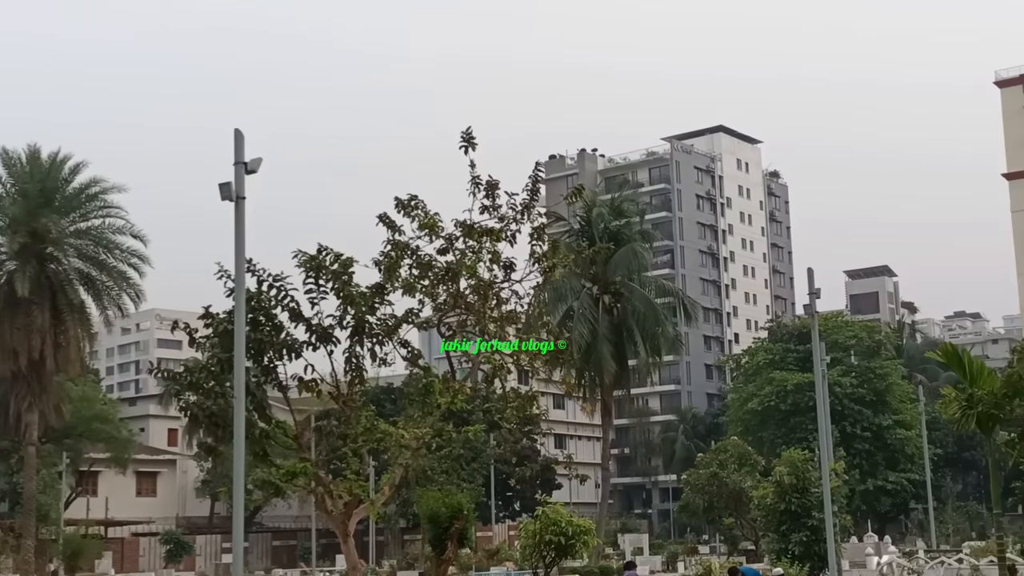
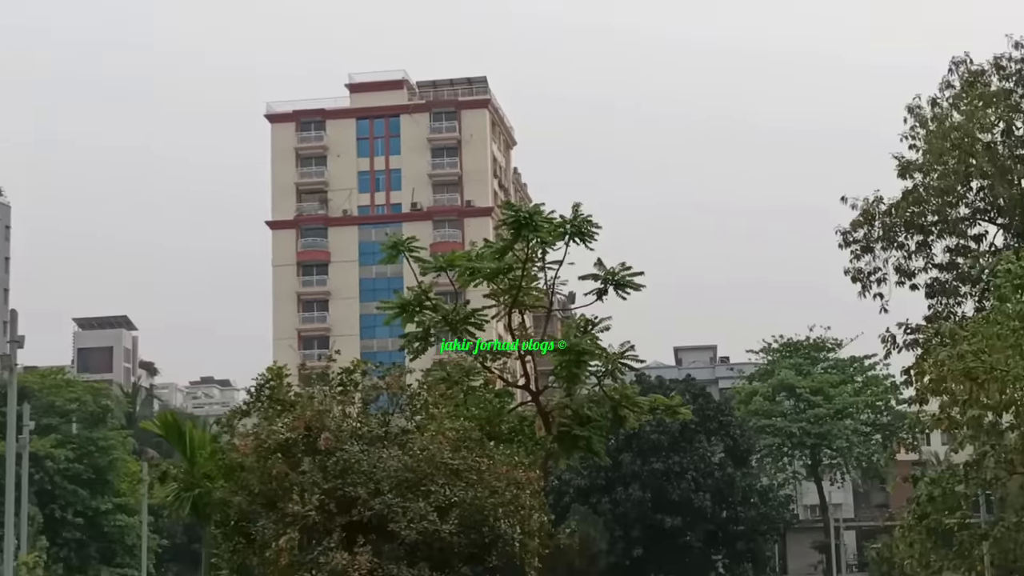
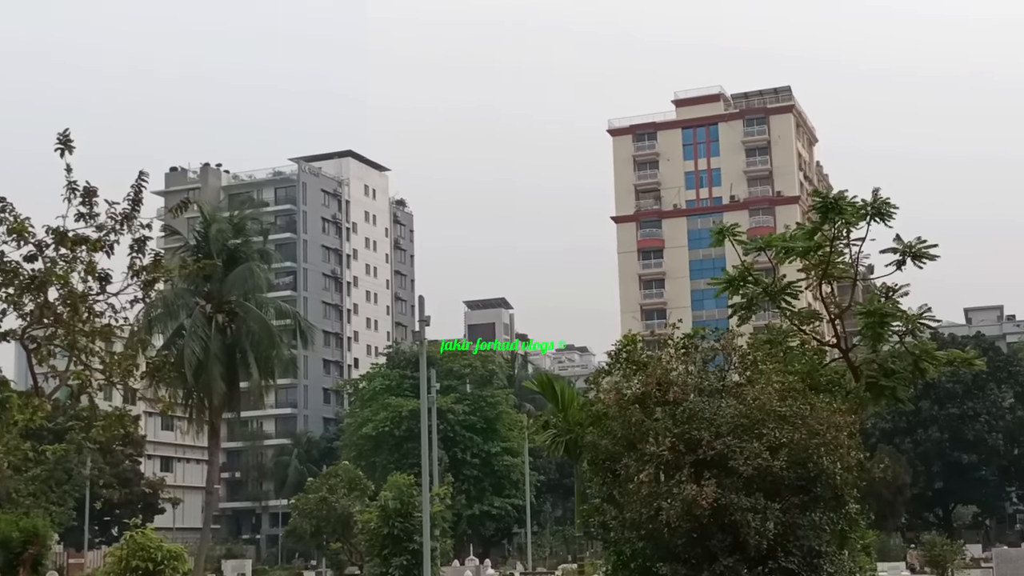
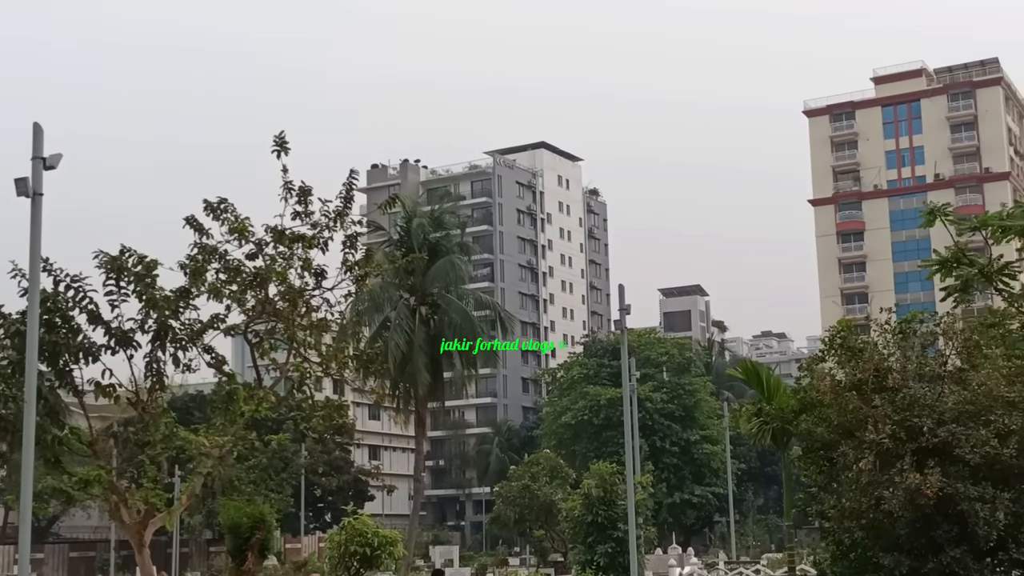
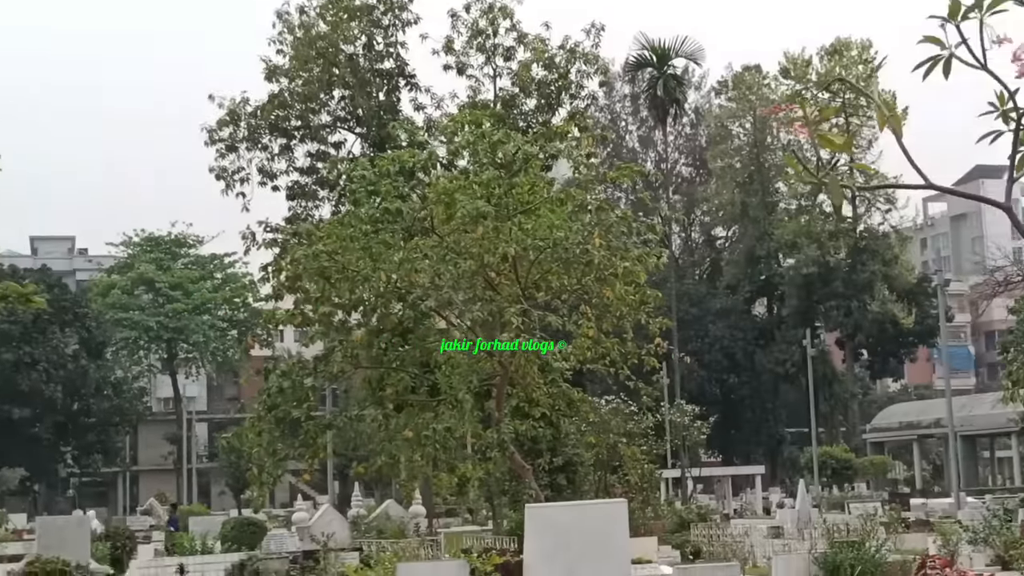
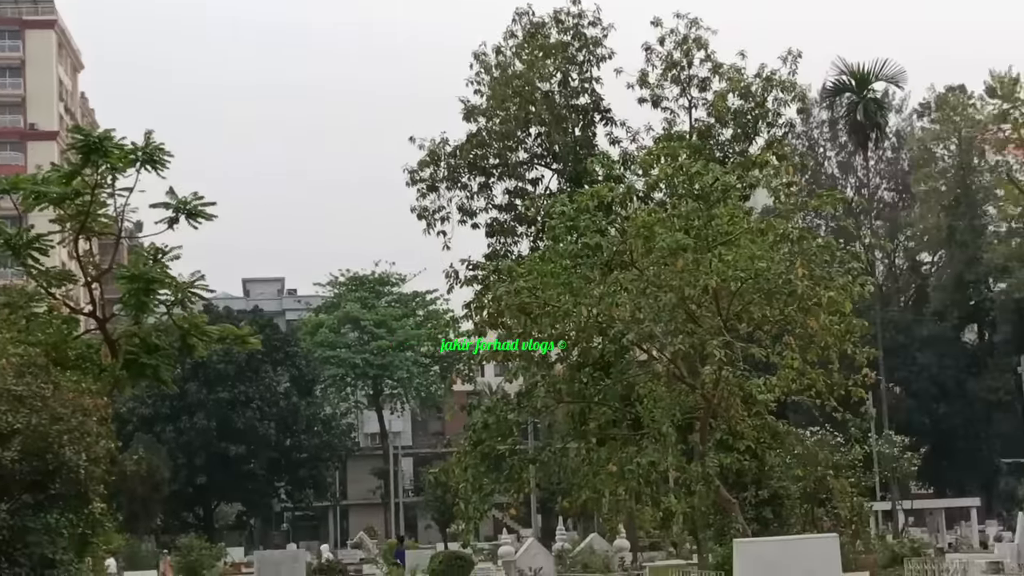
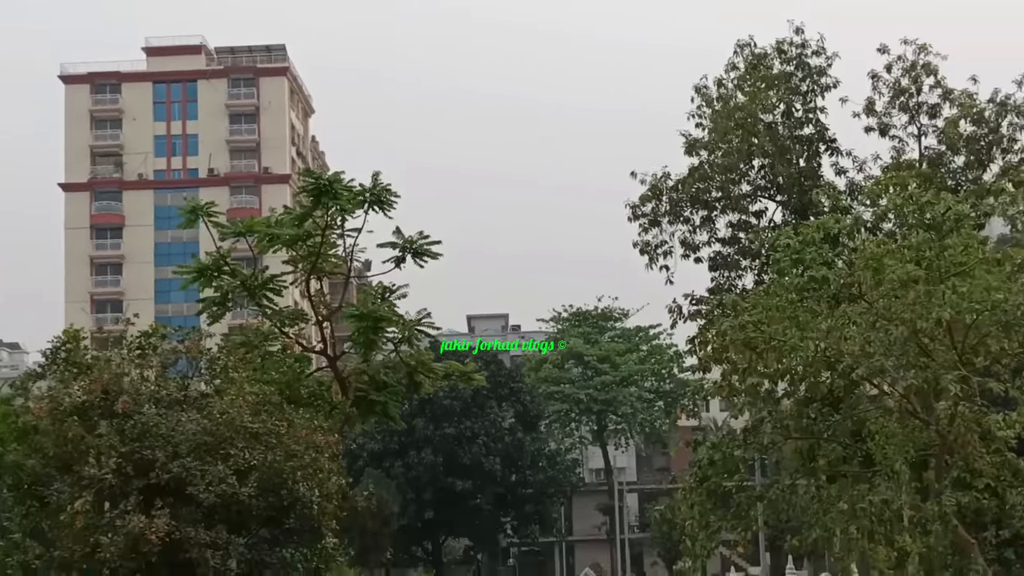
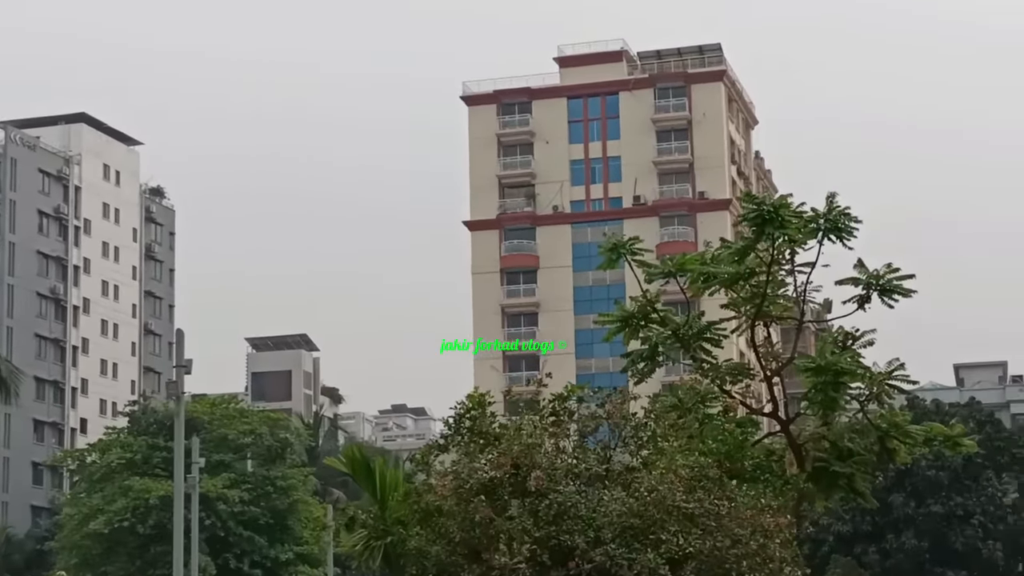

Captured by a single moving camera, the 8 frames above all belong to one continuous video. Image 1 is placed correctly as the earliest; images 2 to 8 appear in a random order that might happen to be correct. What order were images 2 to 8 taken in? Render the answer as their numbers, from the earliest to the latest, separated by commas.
4, 3, 8, 2, 7, 6, 5
